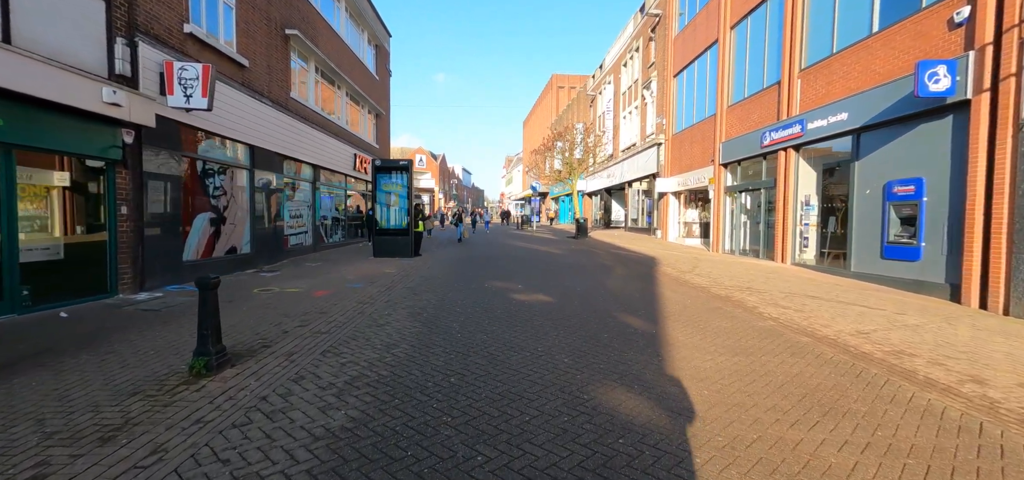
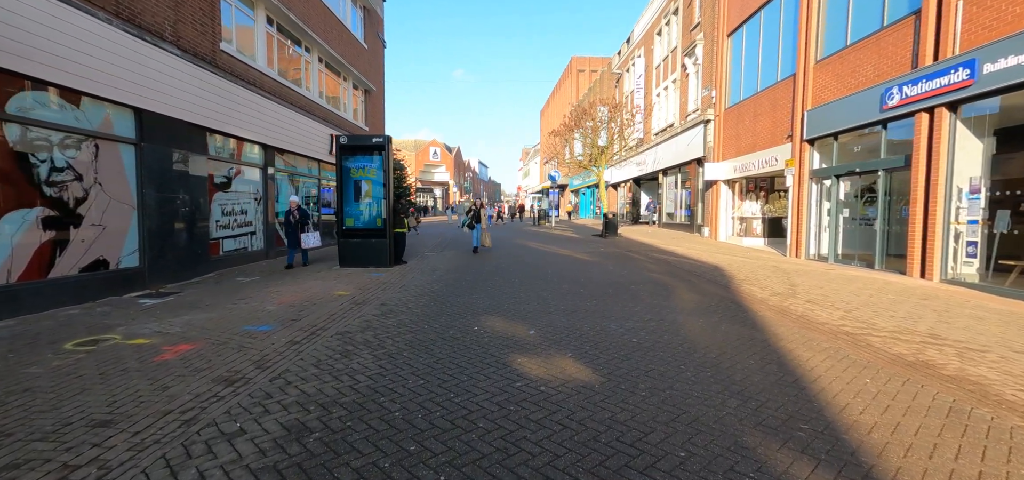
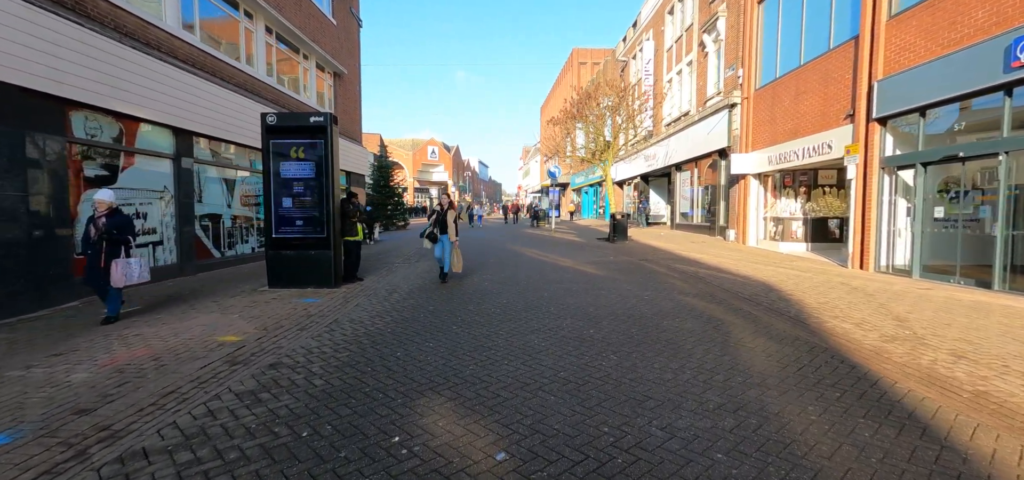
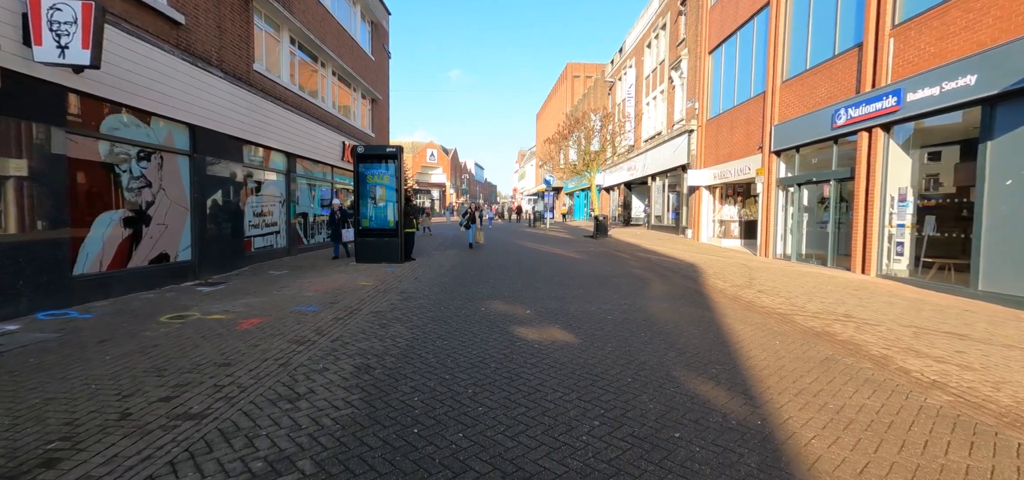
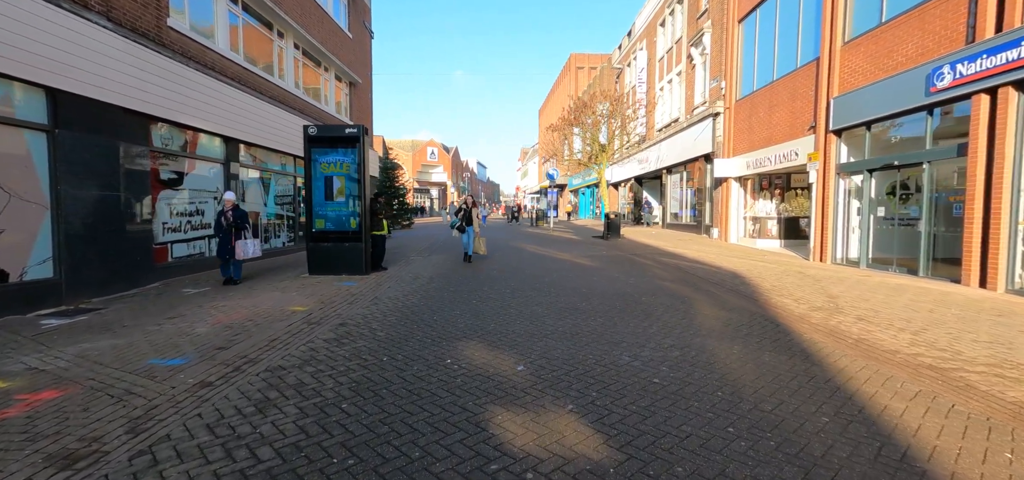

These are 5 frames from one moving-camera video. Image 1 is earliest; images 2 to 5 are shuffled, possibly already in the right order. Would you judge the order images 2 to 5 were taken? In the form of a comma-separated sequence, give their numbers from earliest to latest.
4, 2, 5, 3
